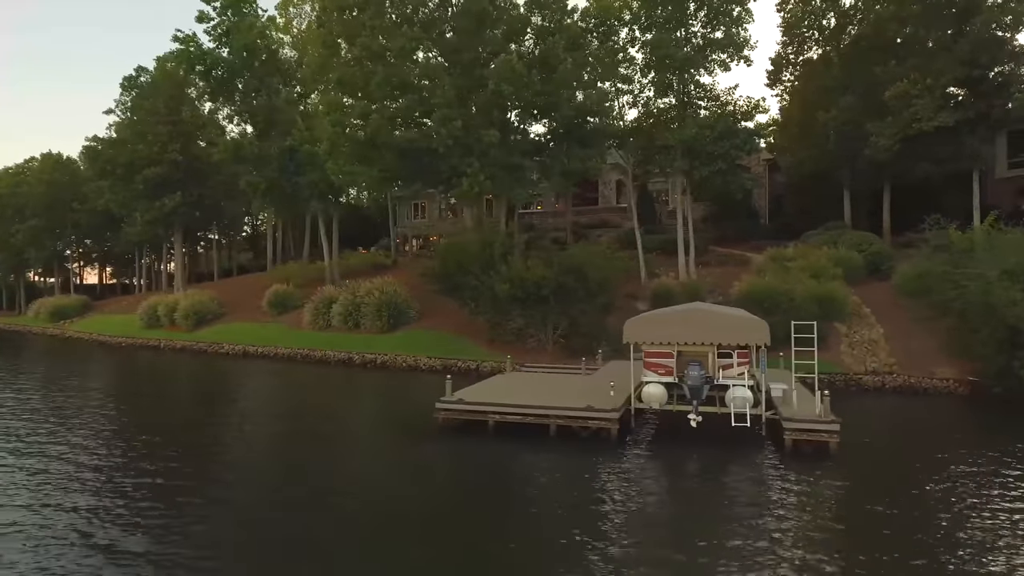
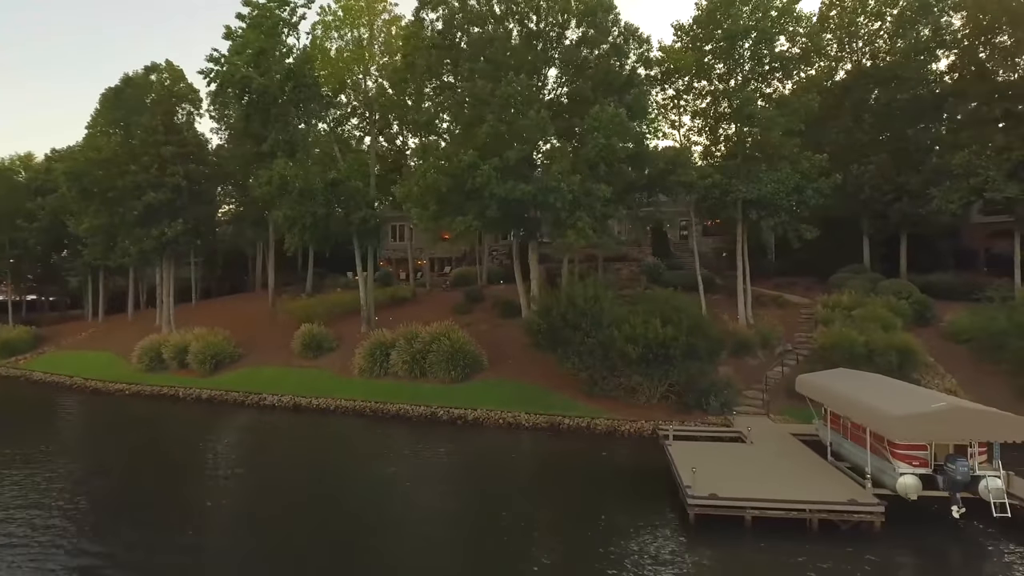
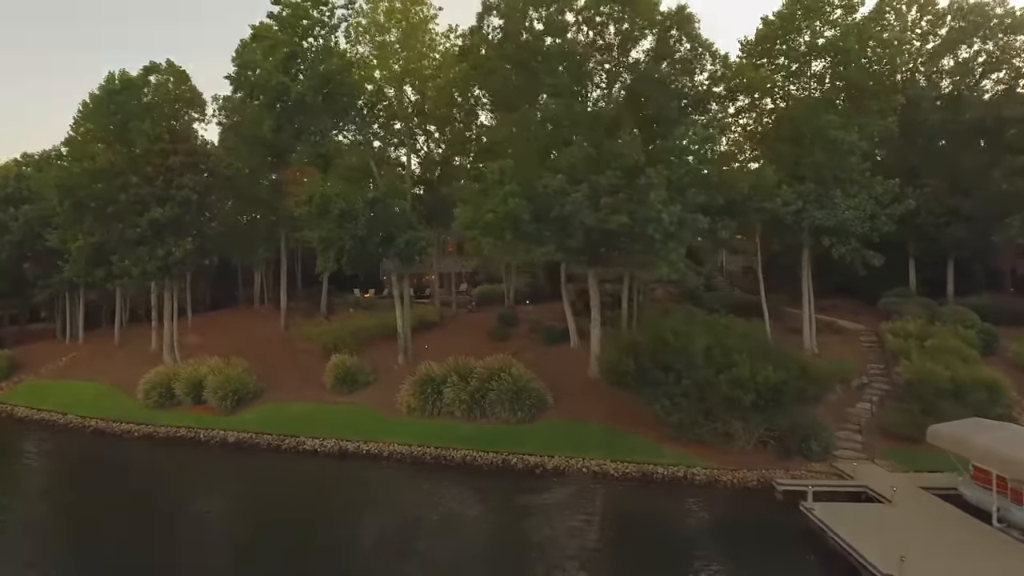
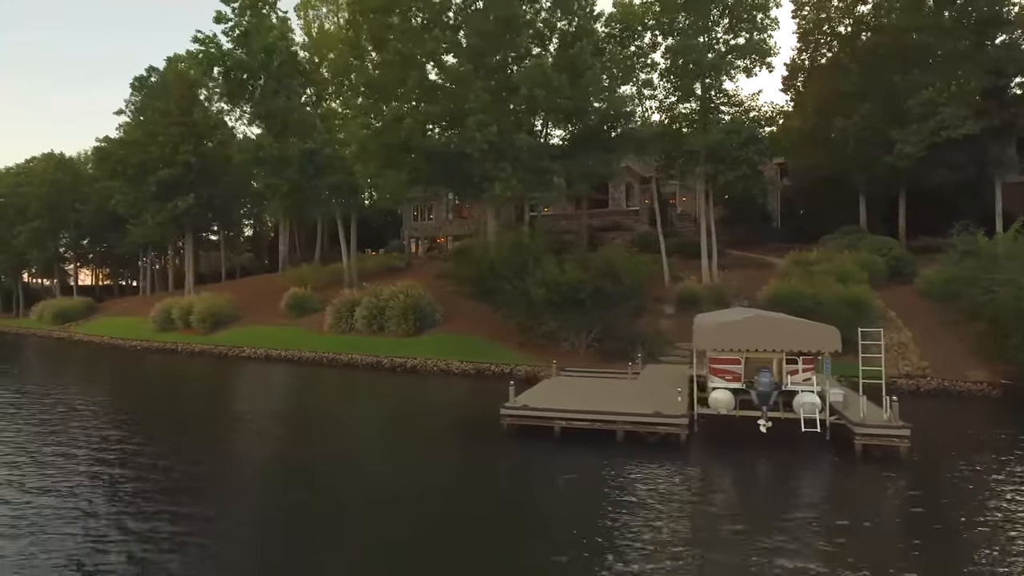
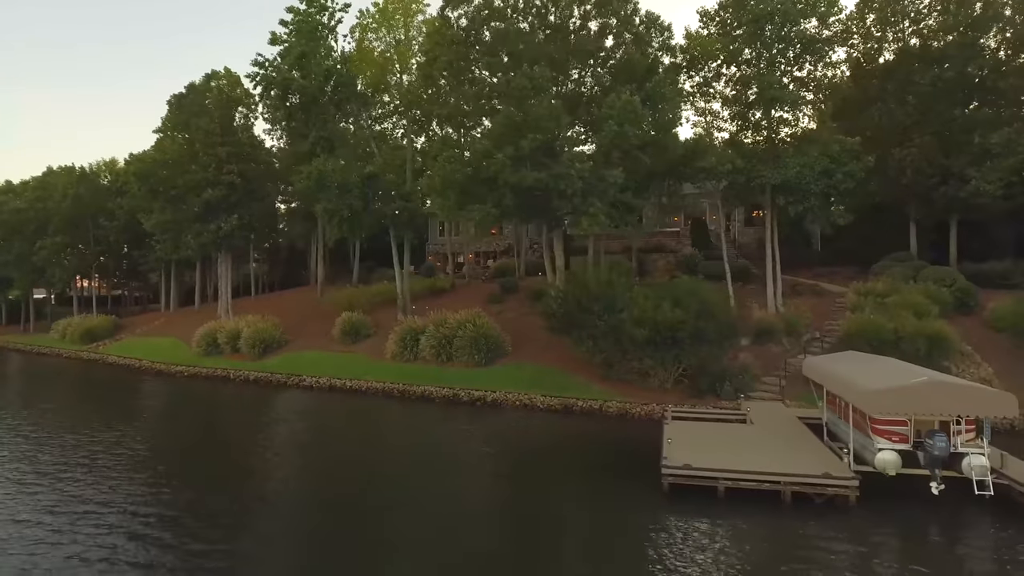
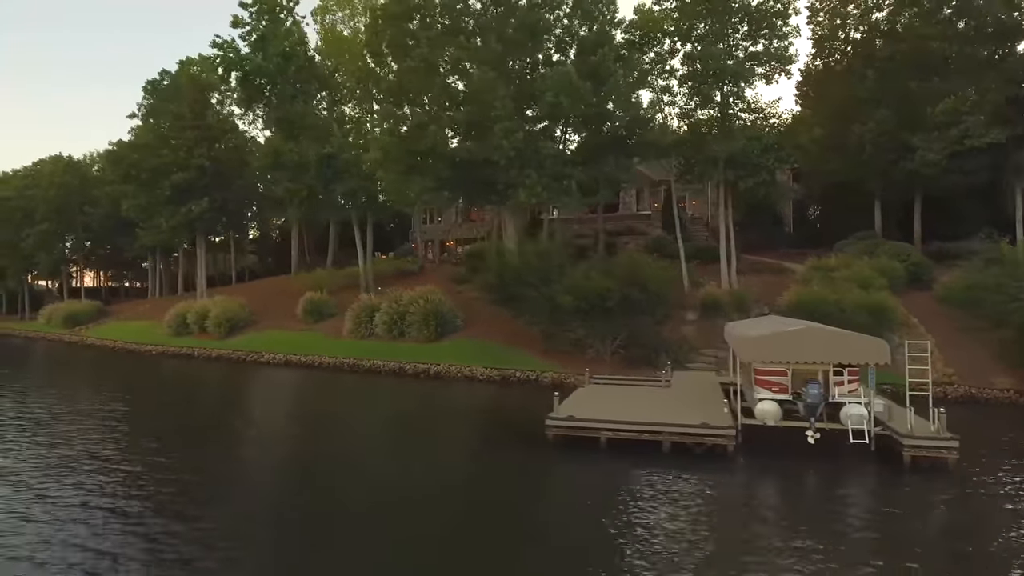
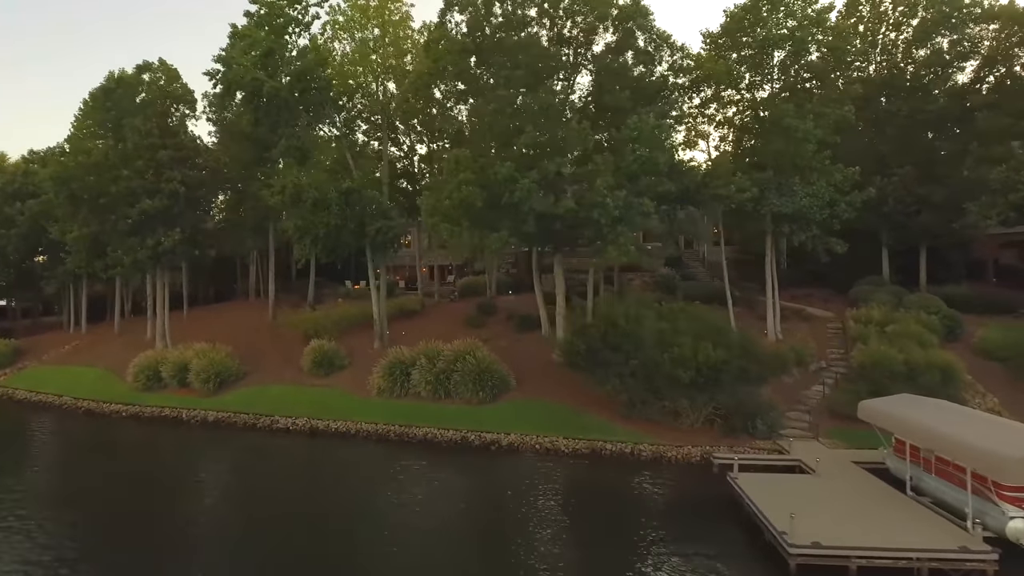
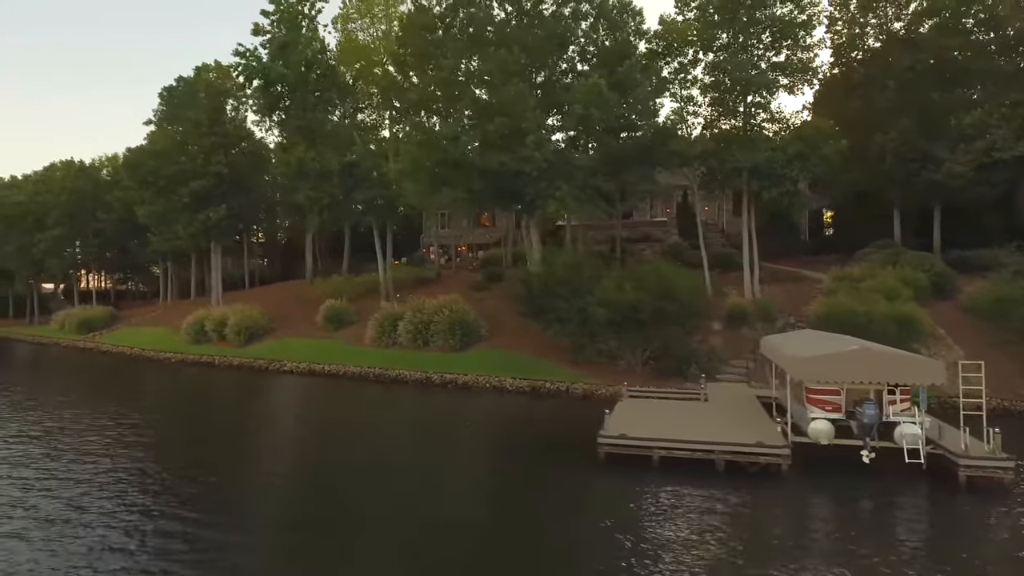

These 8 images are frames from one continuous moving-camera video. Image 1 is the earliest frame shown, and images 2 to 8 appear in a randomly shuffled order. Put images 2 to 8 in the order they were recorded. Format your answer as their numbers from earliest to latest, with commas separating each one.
4, 6, 8, 5, 2, 7, 3
